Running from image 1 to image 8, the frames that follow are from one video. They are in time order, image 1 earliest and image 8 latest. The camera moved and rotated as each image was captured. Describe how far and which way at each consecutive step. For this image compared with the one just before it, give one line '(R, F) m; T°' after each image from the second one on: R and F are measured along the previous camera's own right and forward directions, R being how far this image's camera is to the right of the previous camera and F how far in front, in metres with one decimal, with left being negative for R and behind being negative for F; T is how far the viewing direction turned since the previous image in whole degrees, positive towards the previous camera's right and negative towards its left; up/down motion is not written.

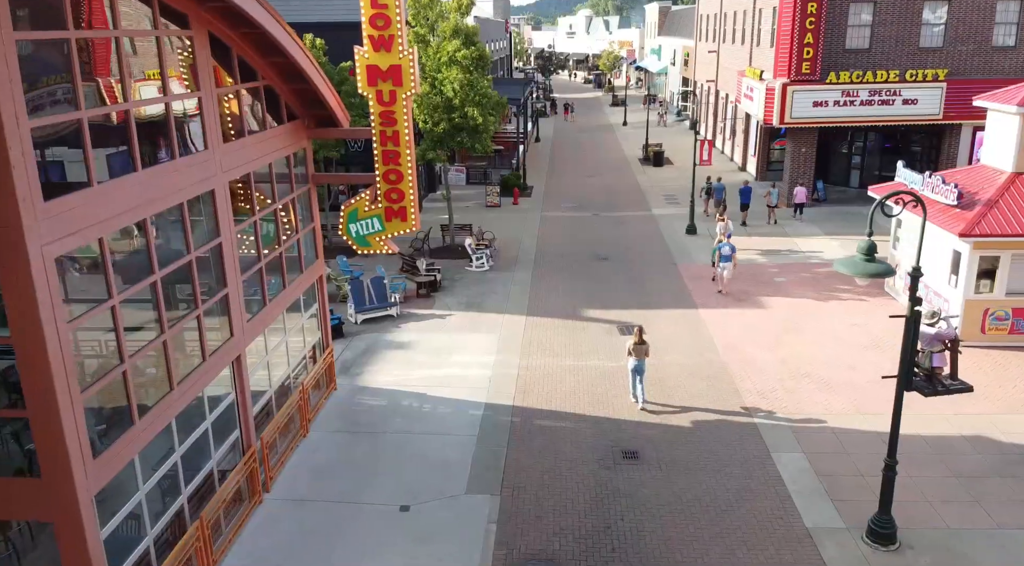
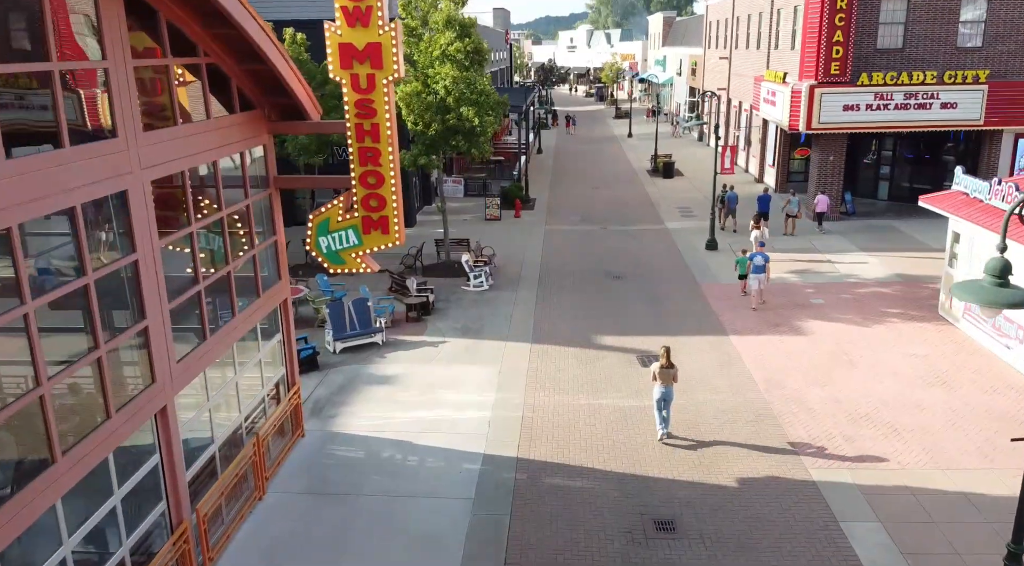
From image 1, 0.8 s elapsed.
(-0.1, +2.6) m; 0°
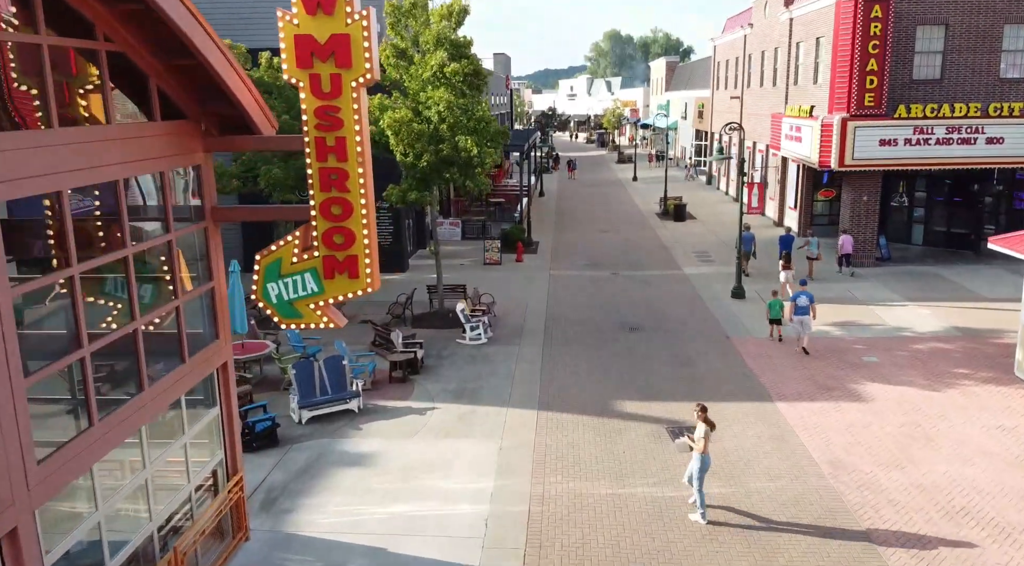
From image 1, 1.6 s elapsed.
(-0.1, +2.8) m; 0°
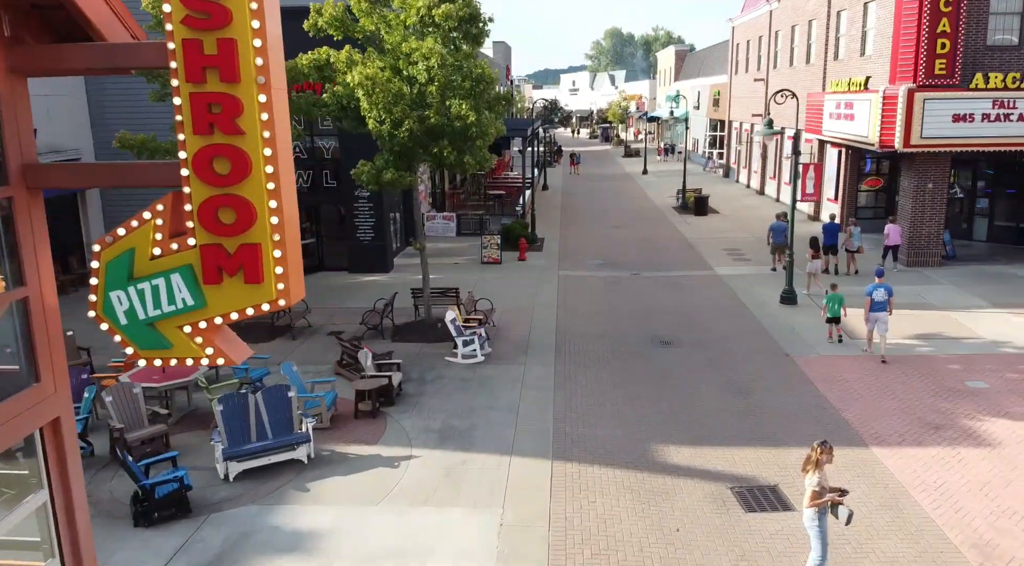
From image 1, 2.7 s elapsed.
(-0.1, +3.8) m; 0°
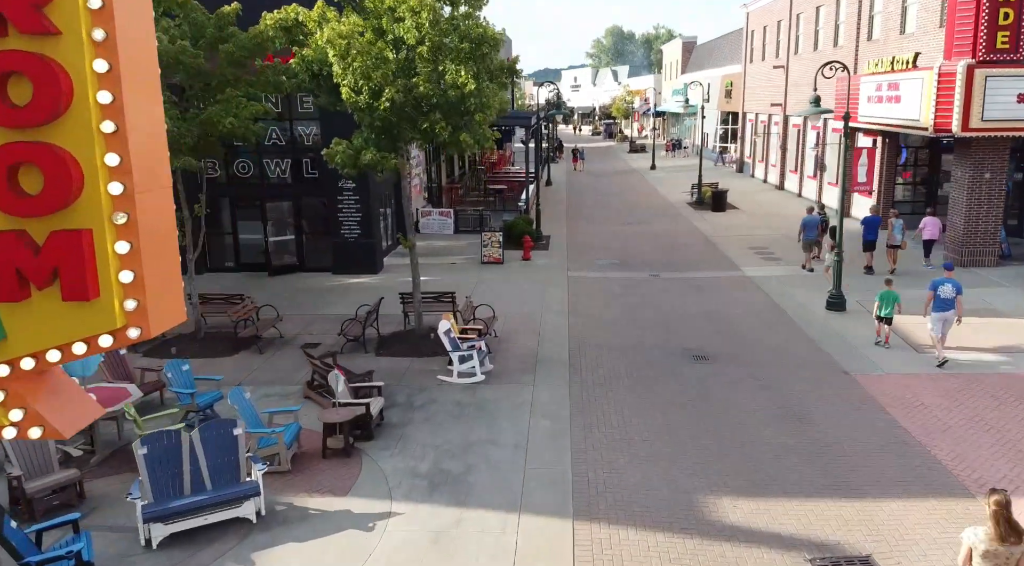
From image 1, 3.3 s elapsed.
(-0.1, +2.4) m; 0°
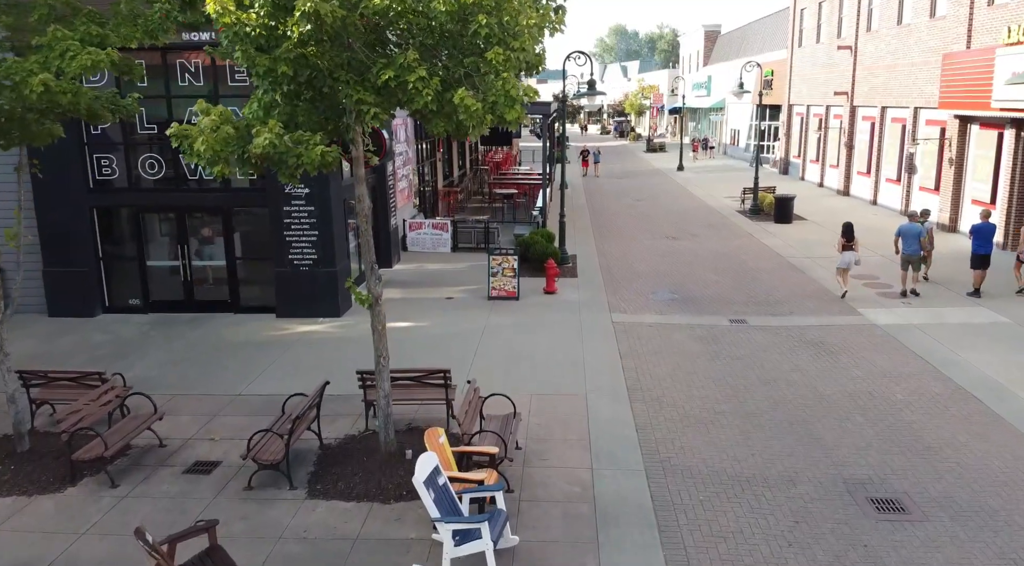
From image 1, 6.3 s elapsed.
(-0.3, +5.7) m; 0°
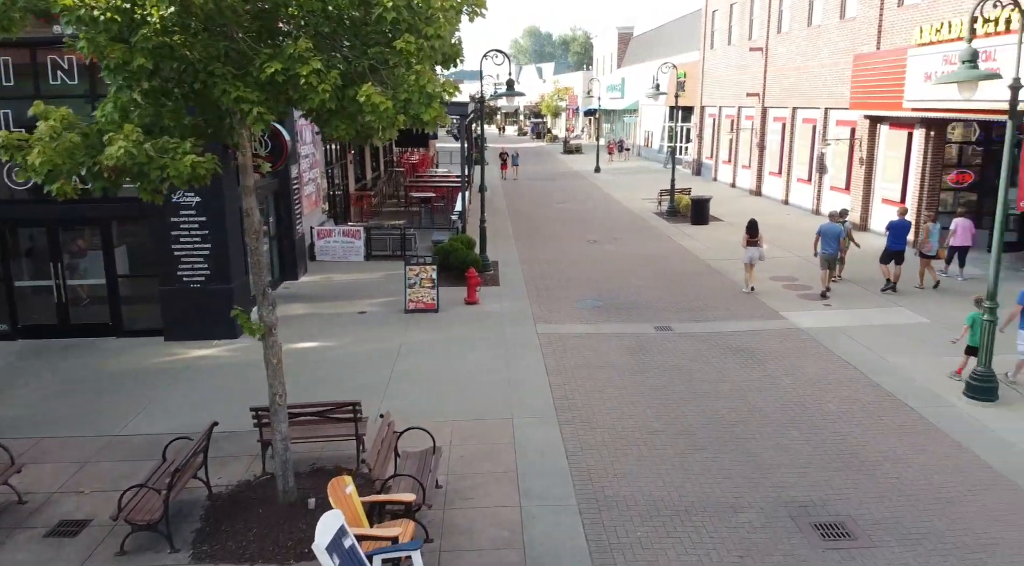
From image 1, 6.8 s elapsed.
(0.0, +0.8) m; +6°
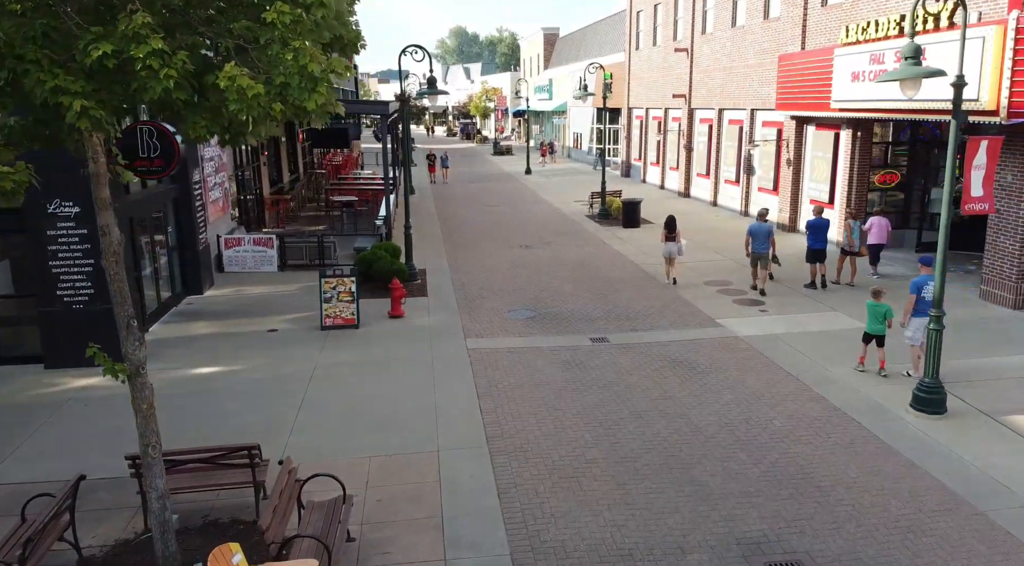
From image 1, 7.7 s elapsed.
(+0.1, +0.8) m; +5°
